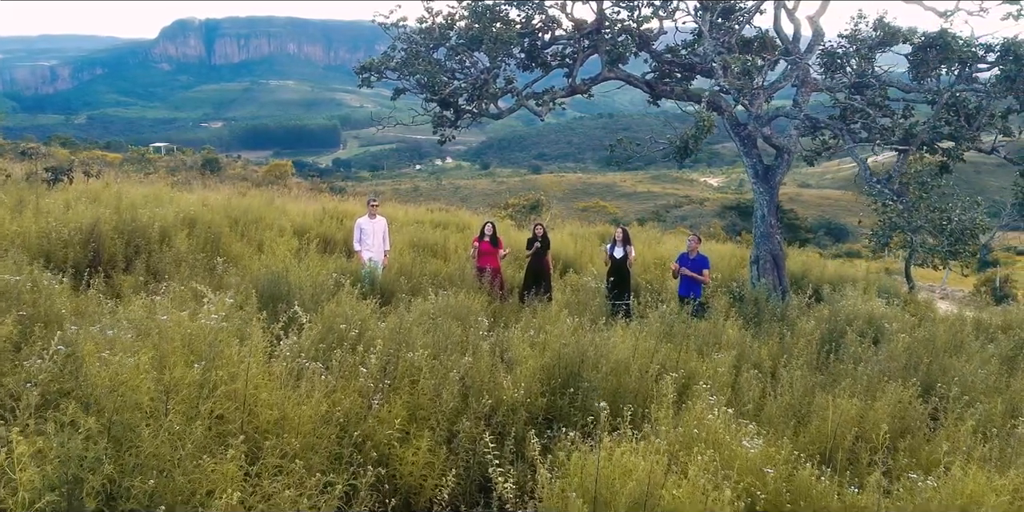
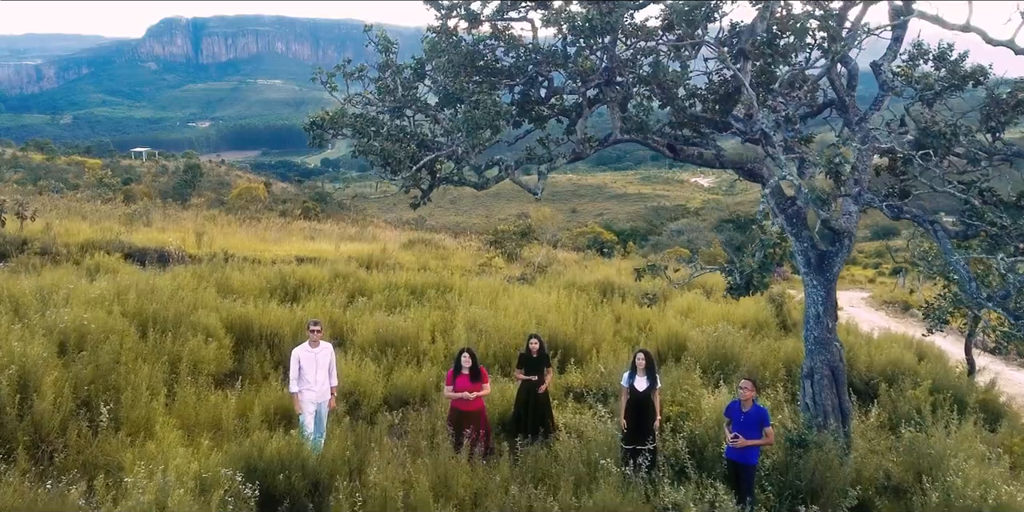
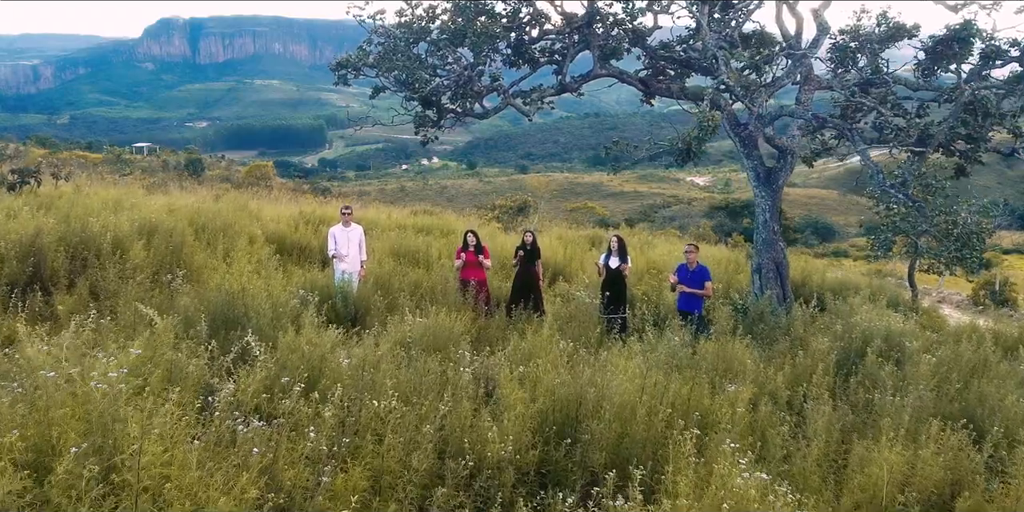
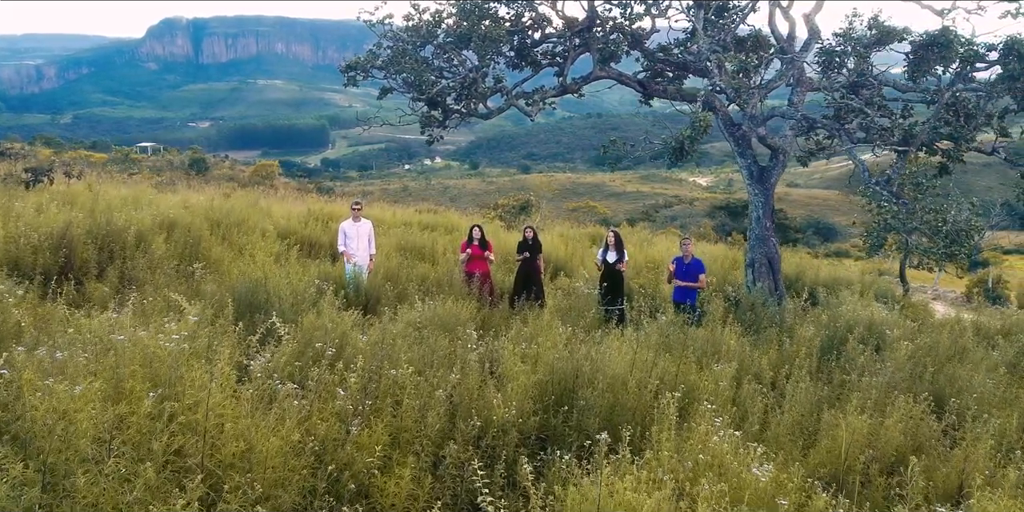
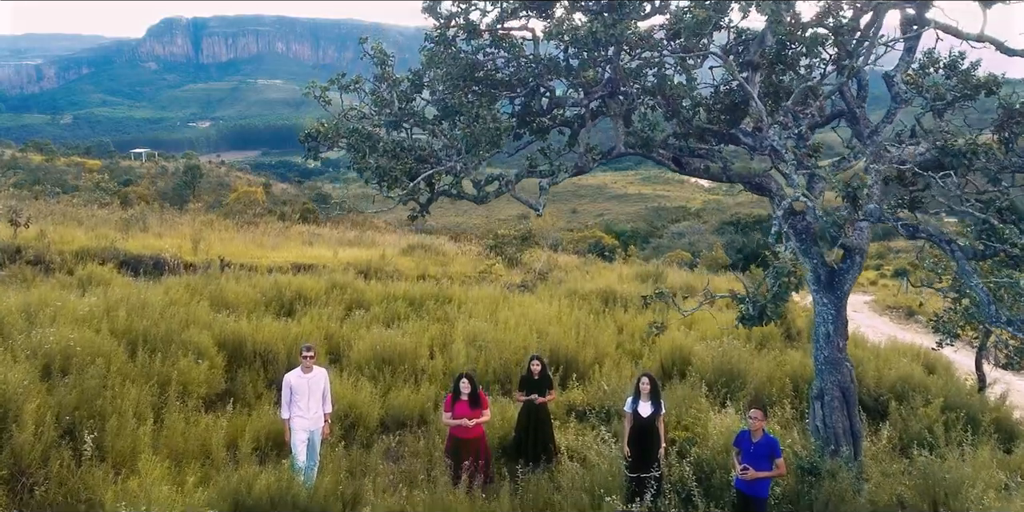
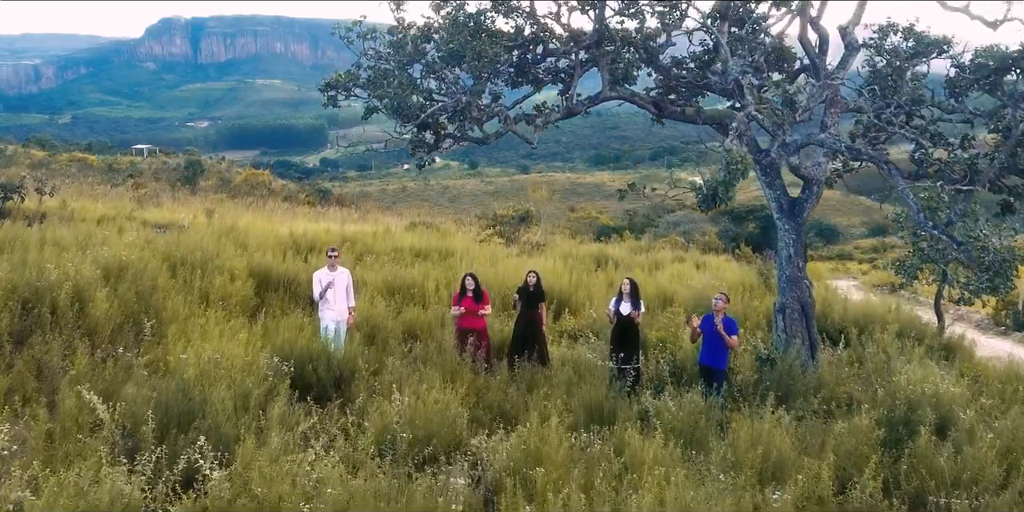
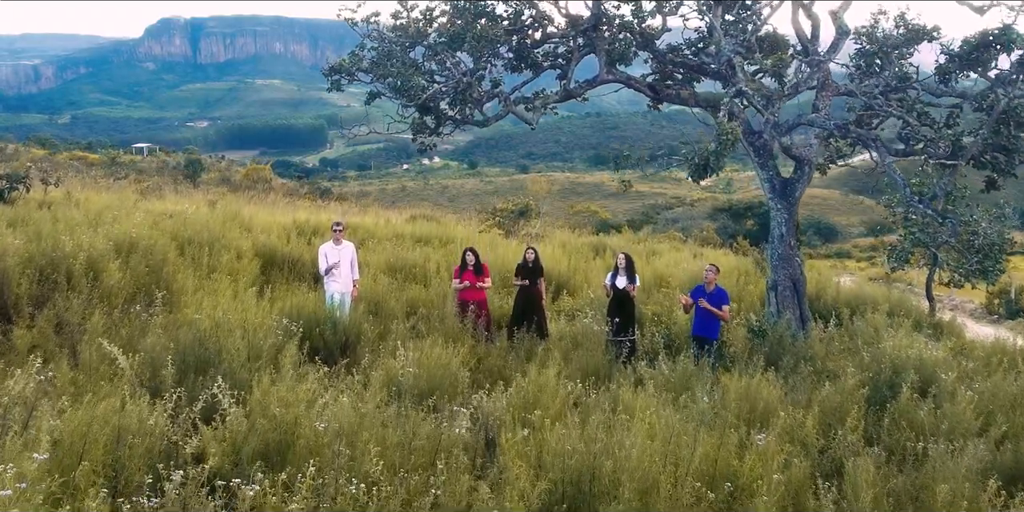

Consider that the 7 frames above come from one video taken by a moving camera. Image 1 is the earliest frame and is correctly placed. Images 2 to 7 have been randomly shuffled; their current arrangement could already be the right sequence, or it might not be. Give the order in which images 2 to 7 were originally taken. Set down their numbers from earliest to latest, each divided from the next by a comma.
4, 3, 7, 6, 2, 5
